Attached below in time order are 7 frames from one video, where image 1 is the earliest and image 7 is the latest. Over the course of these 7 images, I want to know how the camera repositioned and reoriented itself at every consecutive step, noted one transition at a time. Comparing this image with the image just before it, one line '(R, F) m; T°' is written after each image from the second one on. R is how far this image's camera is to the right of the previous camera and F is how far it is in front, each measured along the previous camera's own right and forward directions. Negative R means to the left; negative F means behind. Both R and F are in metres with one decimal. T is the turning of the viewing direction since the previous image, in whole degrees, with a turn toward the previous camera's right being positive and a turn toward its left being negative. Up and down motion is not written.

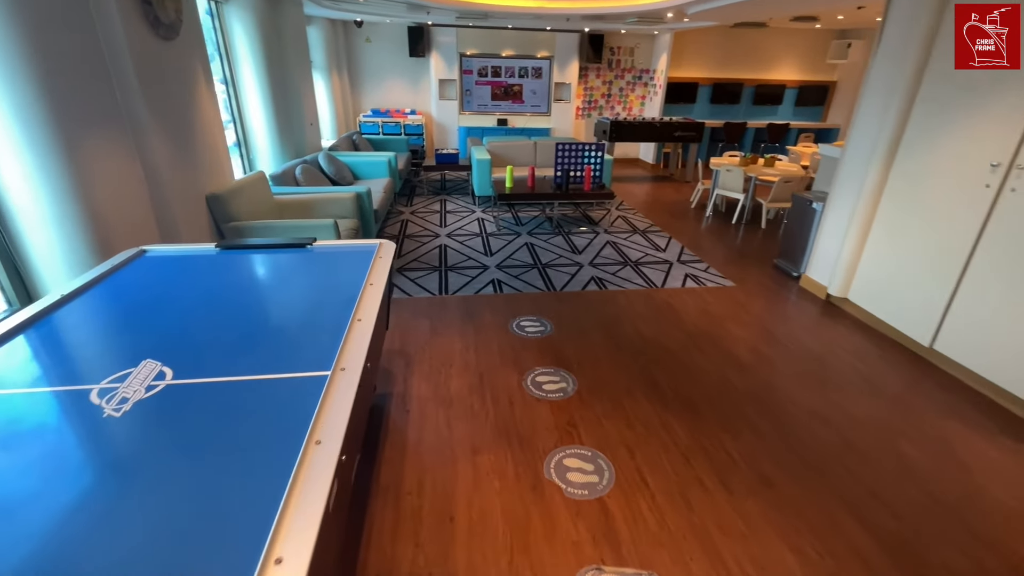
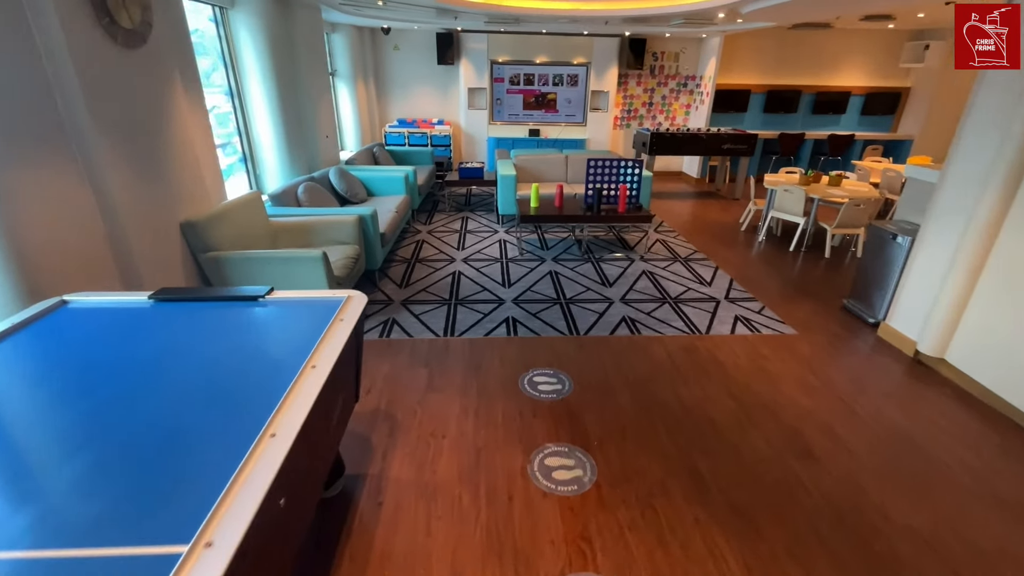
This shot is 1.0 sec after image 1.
(+0.1, +0.5) m; -4°
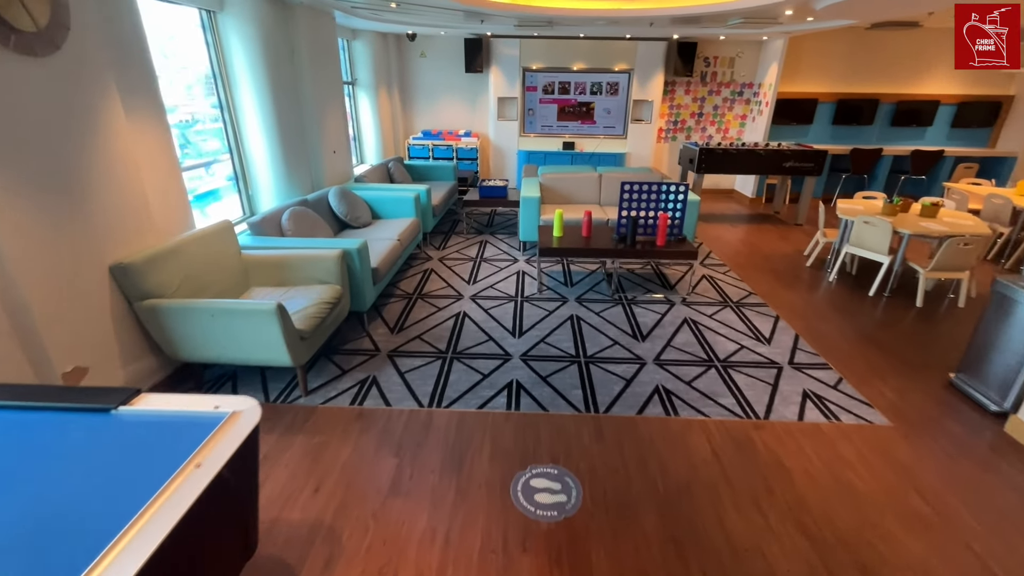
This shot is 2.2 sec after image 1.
(+0.2, +0.6) m; -5°
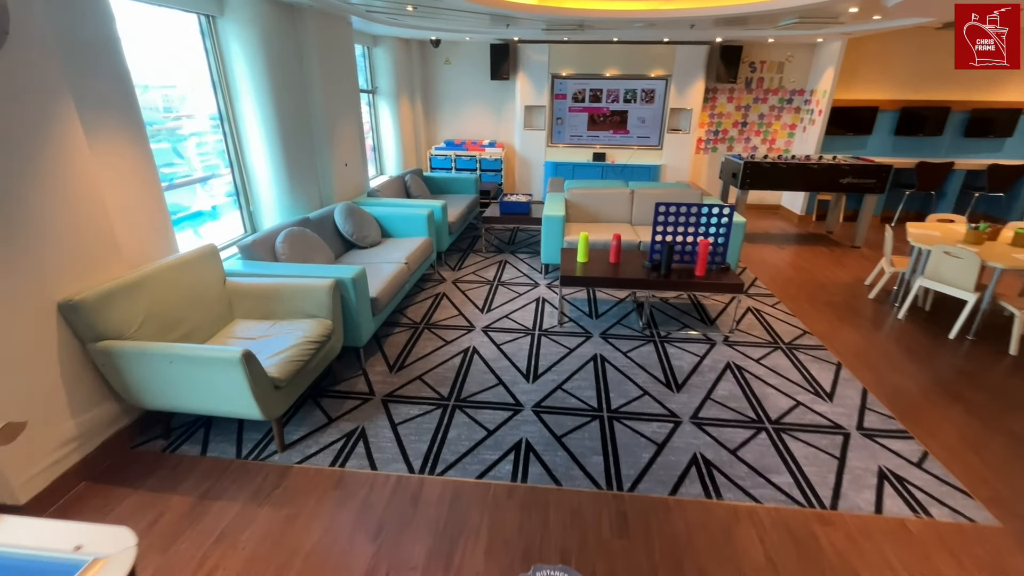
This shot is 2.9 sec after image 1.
(+0.1, +0.4) m; -4°
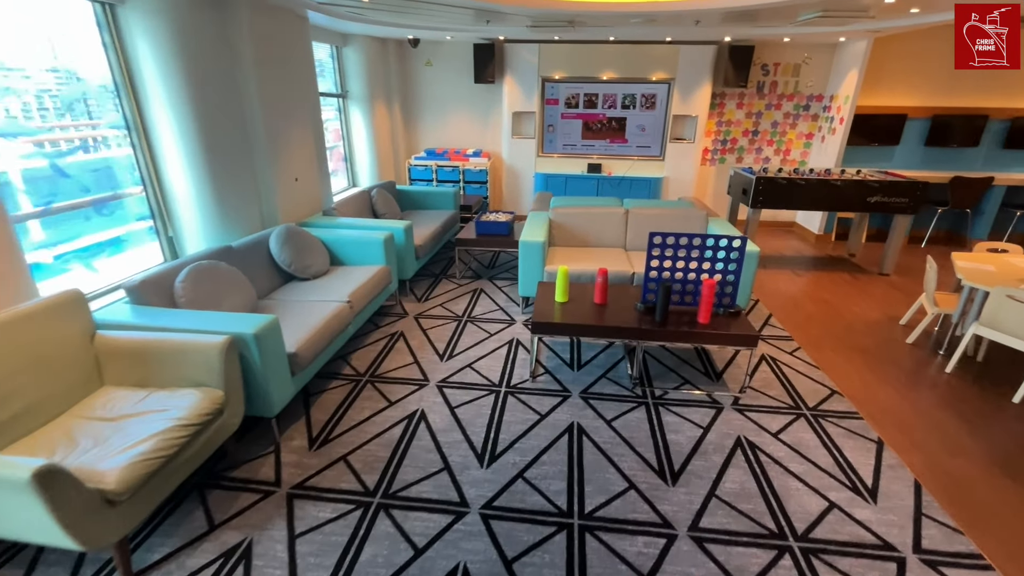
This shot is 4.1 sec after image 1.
(+0.3, +0.6) m; -1°
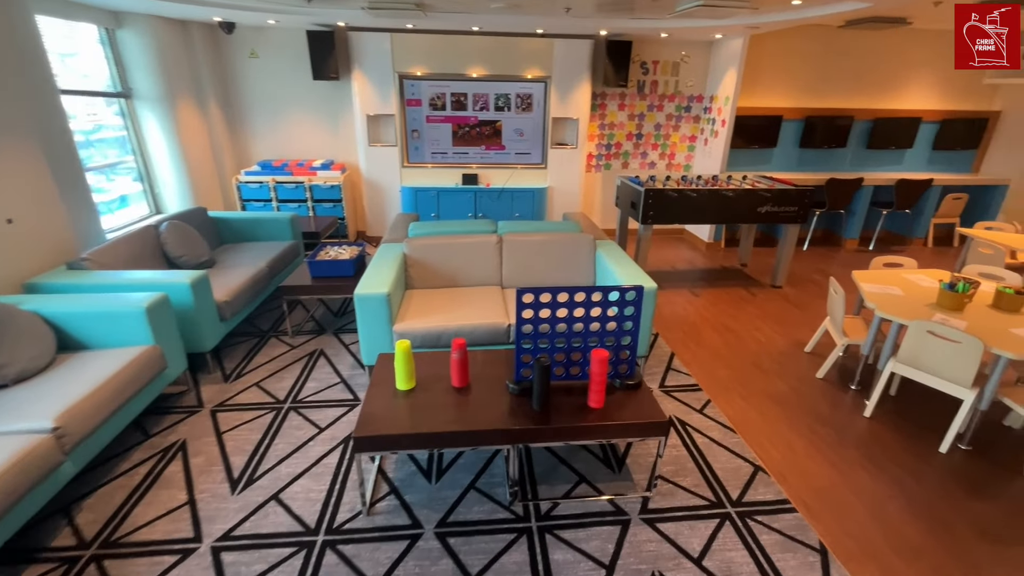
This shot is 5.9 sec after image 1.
(+0.4, +0.8) m; +11°
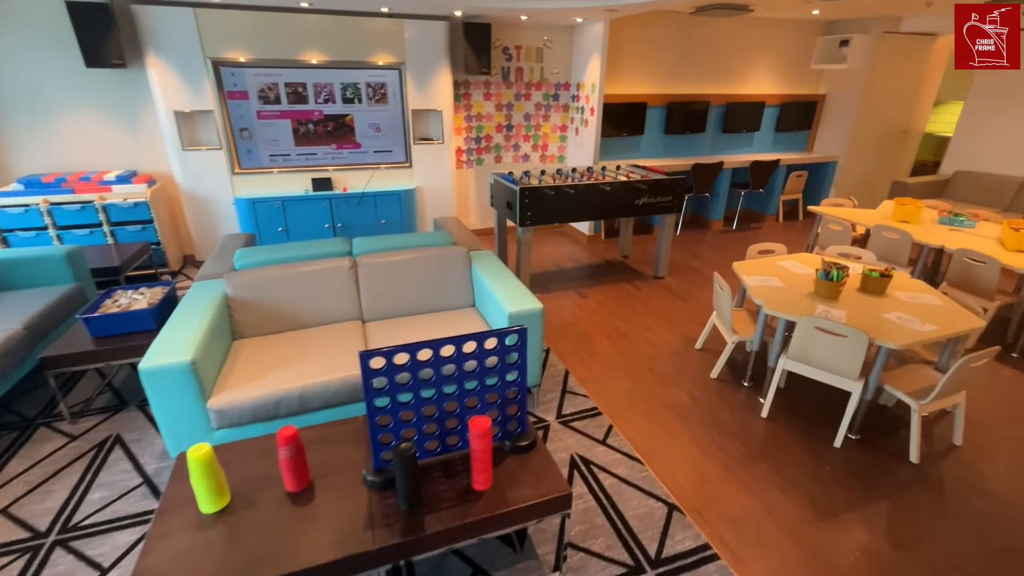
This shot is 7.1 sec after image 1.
(+0.2, +0.5) m; +13°
